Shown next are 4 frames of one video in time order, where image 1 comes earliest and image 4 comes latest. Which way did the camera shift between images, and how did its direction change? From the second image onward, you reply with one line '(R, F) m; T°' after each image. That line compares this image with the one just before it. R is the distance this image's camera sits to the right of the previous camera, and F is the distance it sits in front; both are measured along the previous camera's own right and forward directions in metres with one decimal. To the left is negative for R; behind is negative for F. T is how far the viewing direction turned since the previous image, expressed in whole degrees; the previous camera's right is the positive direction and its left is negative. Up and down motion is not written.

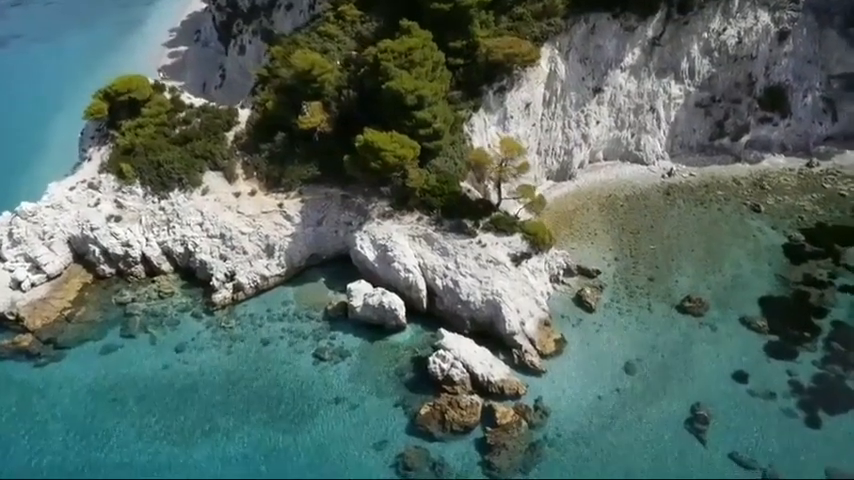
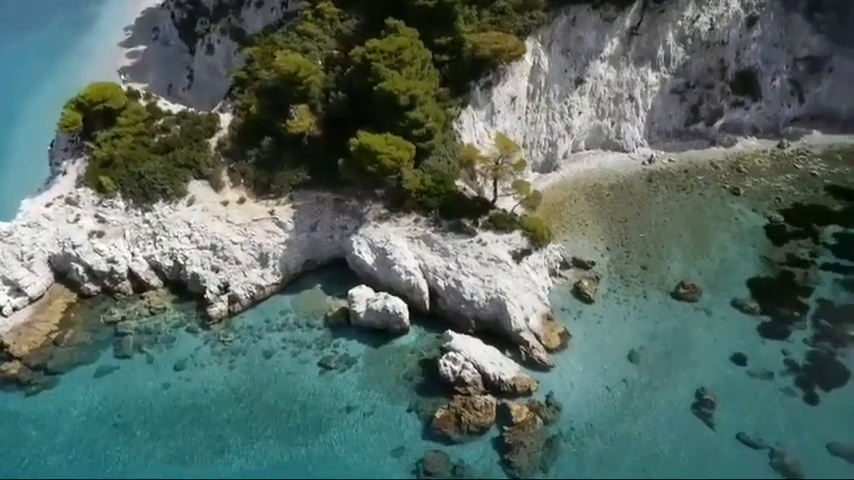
(-2.6, +0.3) m; +5°
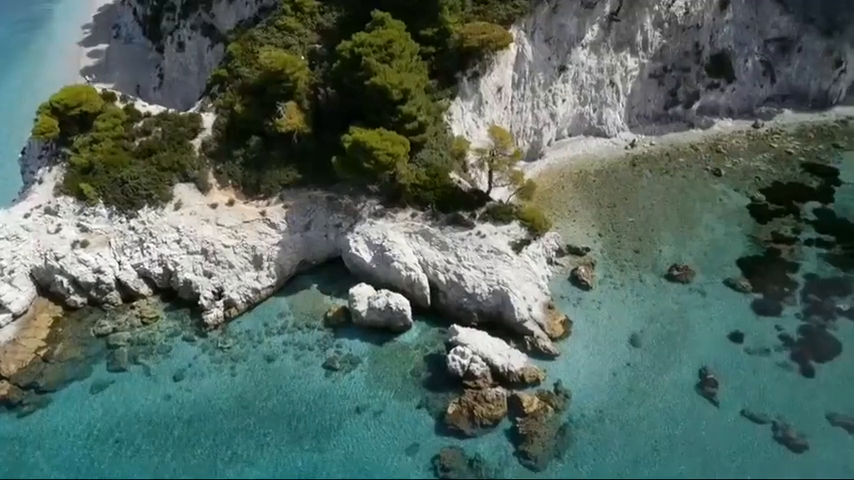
(-2.2, +0.3) m; +4°
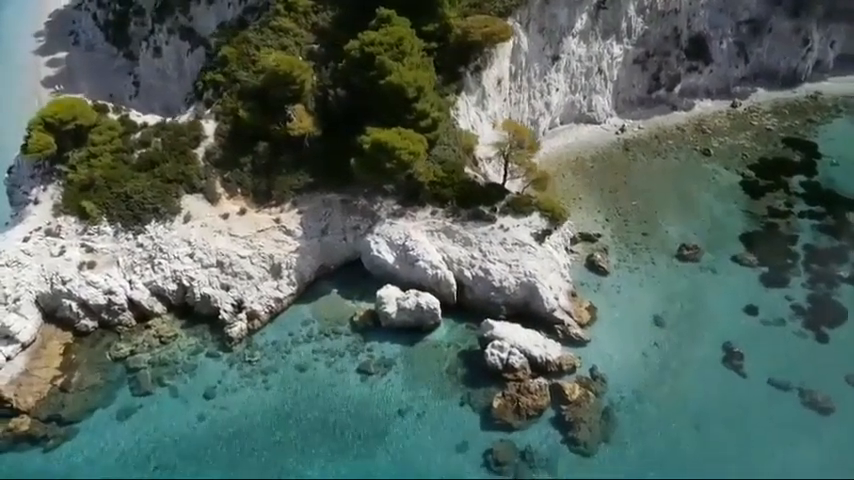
(-4.2, +0.4) m; +6°
